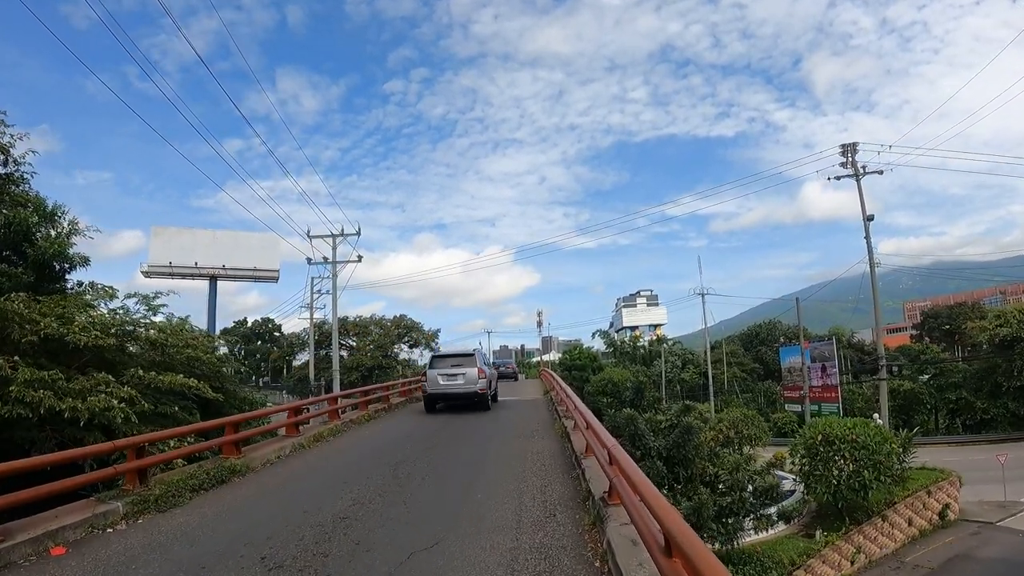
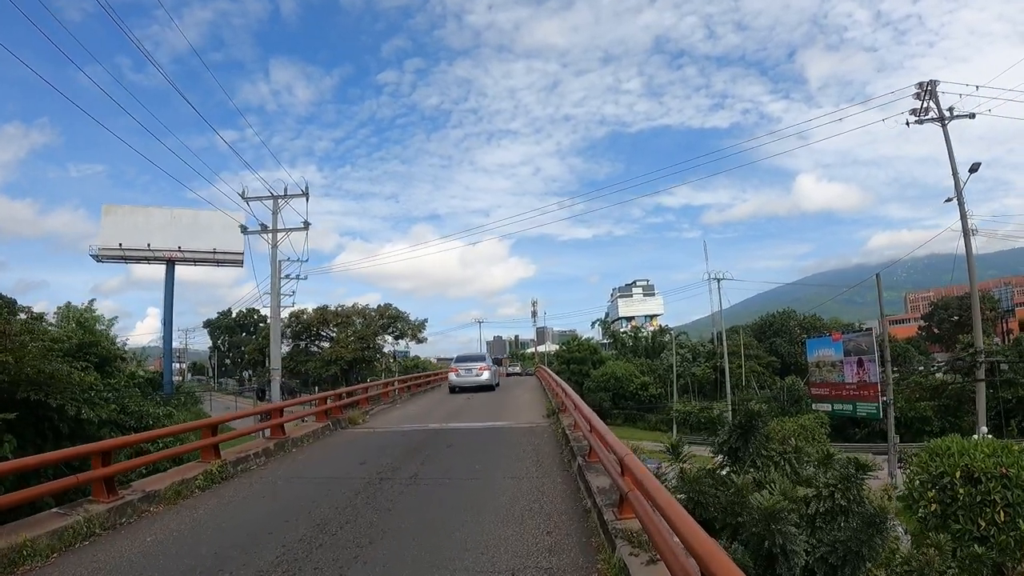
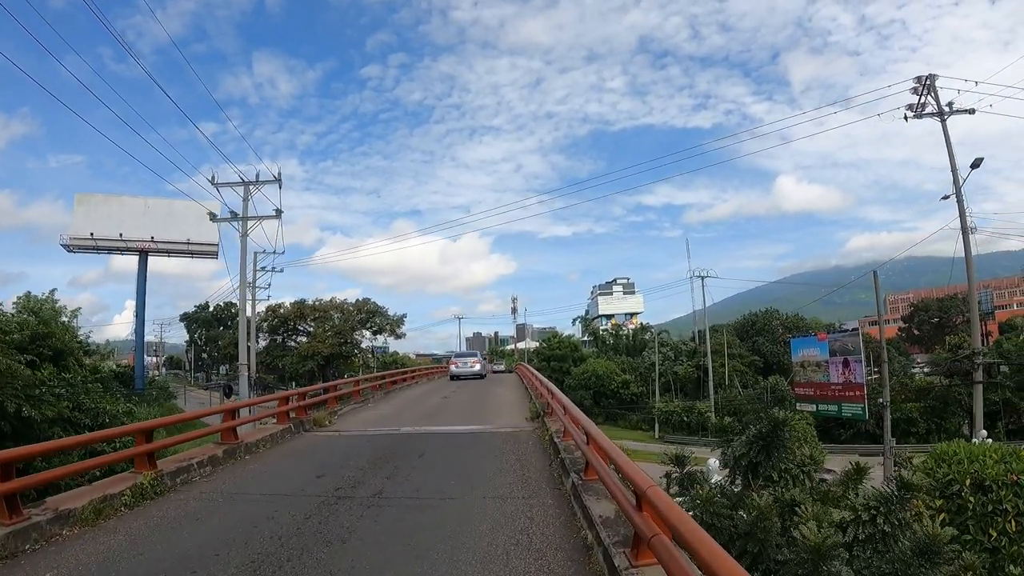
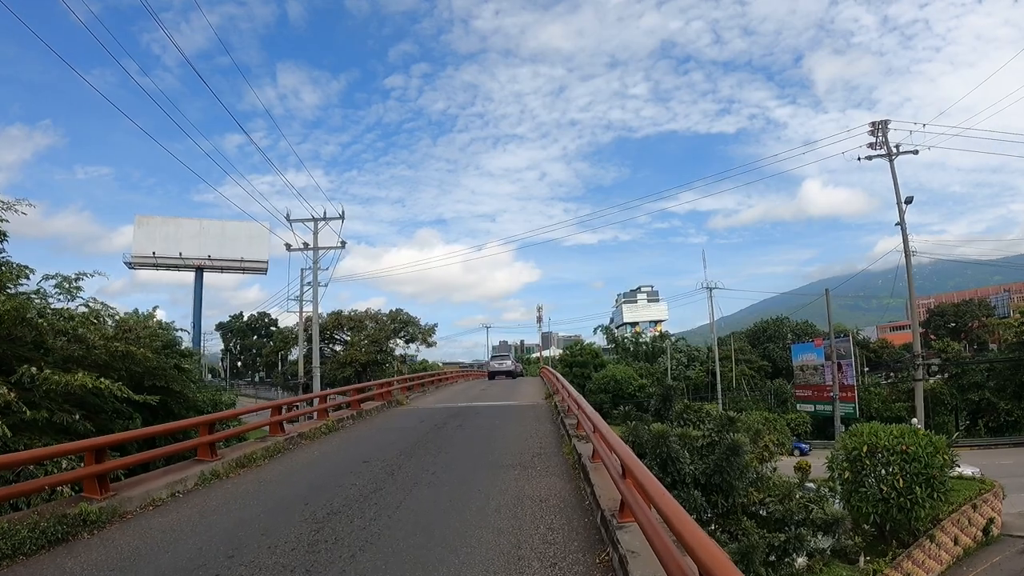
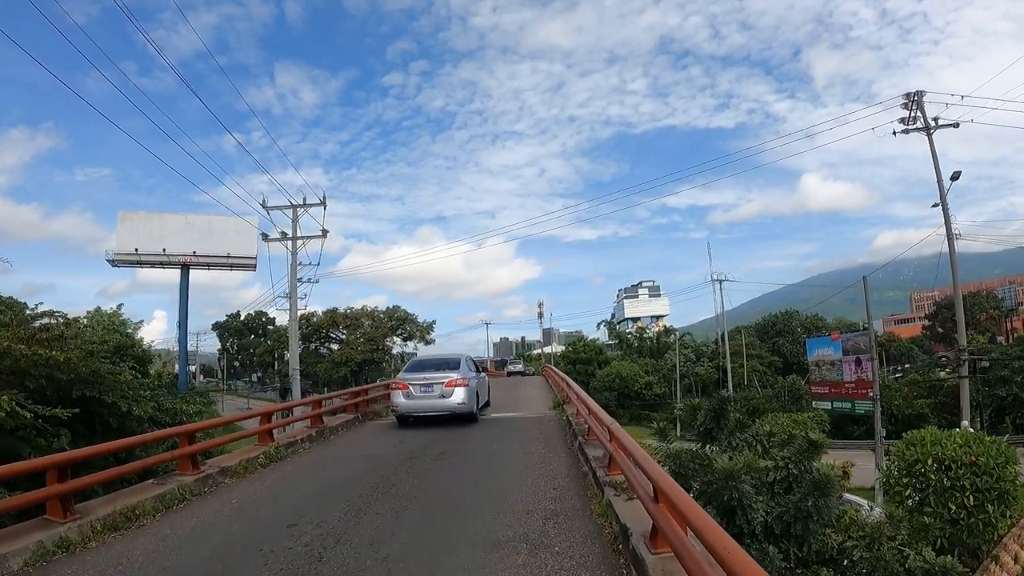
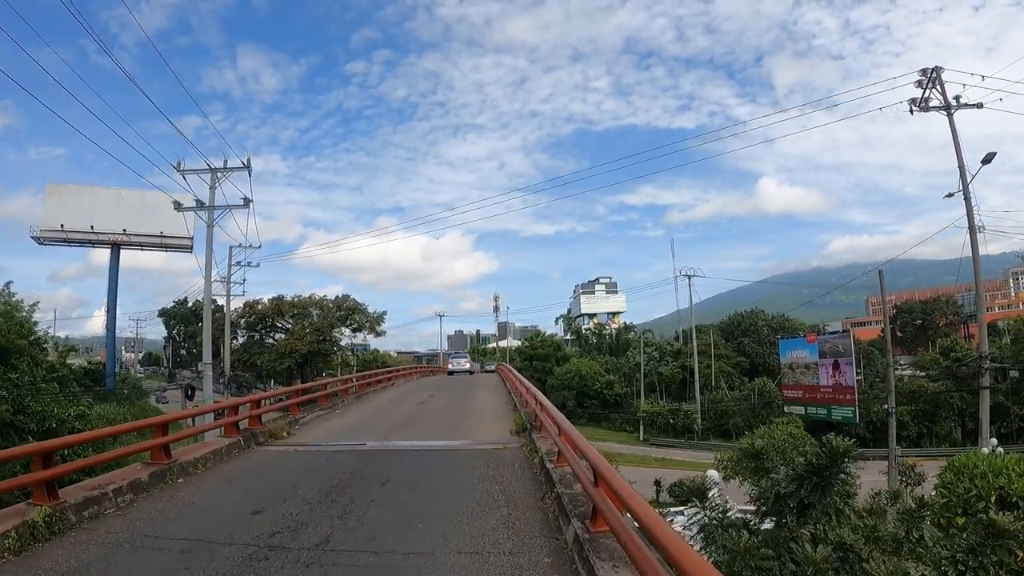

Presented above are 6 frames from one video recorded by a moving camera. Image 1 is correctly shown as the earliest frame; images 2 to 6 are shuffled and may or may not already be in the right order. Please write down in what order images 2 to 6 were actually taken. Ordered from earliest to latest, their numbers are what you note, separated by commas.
4, 5, 2, 3, 6
